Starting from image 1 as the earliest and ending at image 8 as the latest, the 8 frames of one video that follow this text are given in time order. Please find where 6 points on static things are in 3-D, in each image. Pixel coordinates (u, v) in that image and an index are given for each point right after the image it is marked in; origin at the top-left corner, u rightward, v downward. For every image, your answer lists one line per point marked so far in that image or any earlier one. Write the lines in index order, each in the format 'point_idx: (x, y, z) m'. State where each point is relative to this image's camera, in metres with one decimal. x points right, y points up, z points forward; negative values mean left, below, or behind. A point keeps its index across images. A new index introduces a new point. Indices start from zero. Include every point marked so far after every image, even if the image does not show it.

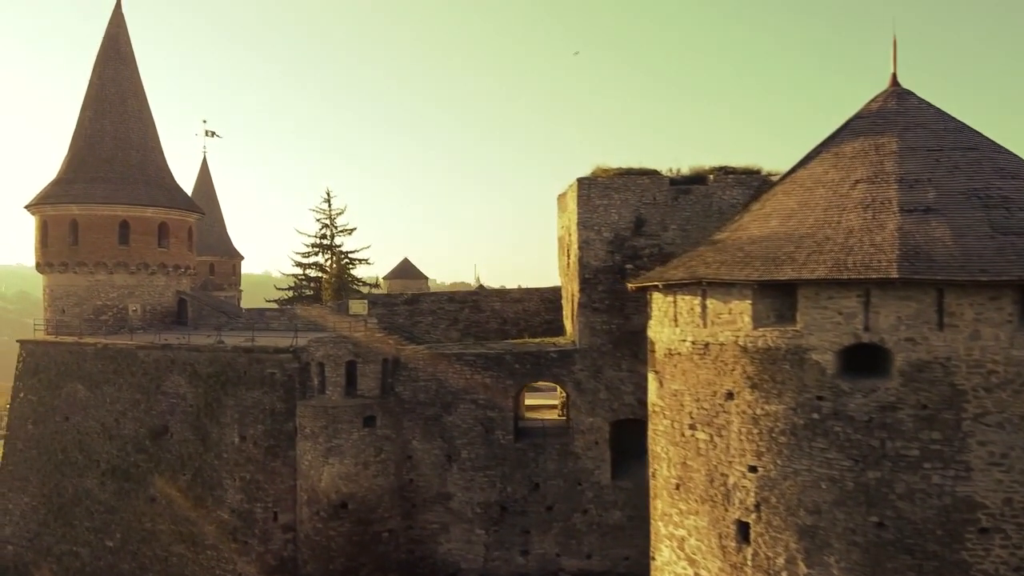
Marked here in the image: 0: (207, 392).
0: (-6.8, -2.3, +15.1) m
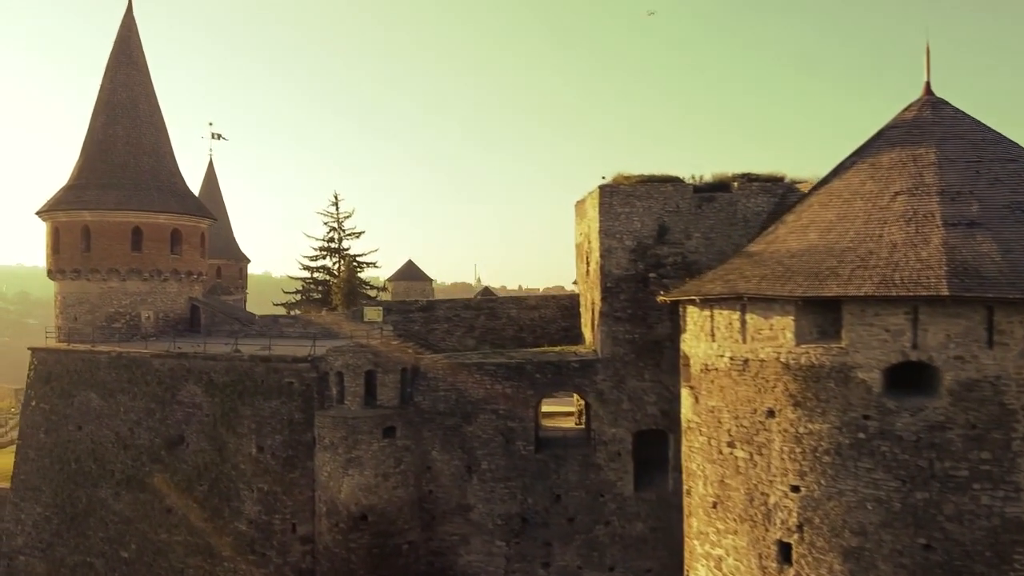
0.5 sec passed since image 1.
0: (-6.4, -2.5, +15.0) m
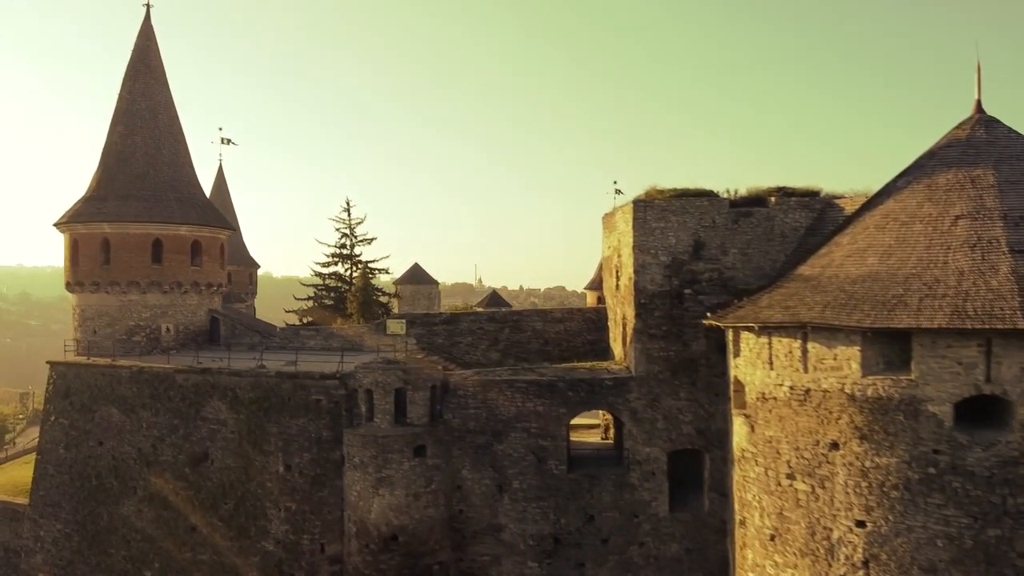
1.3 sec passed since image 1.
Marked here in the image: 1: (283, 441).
0: (-5.7, -2.8, +14.7) m
1: (-4.9, -3.3, +14.4) m
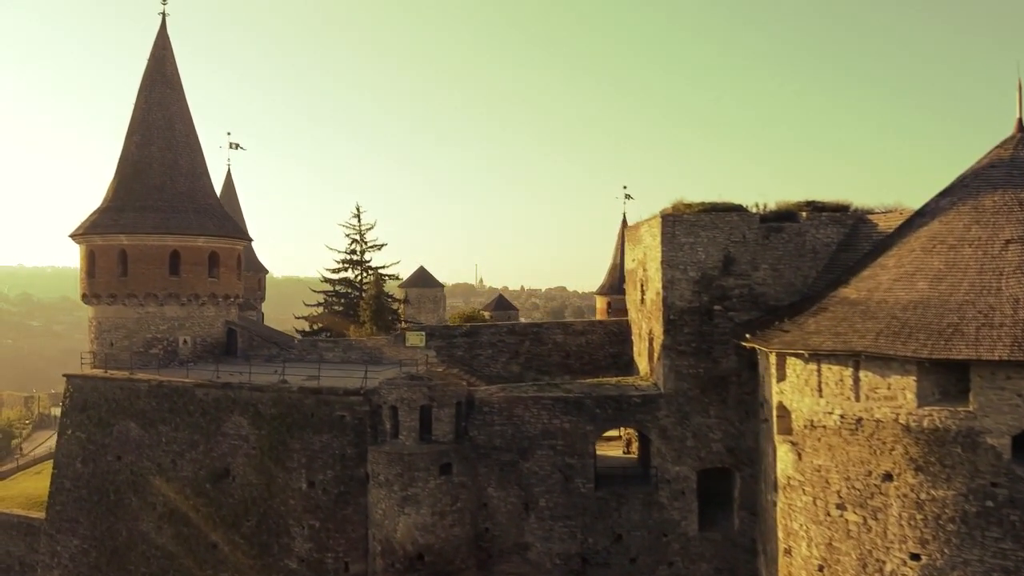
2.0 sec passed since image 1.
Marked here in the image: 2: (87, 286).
0: (-5.2, -3.1, +14.5) m
1: (-4.3, -3.6, +14.2) m
2: (-10.9, 0.0, +17.4) m
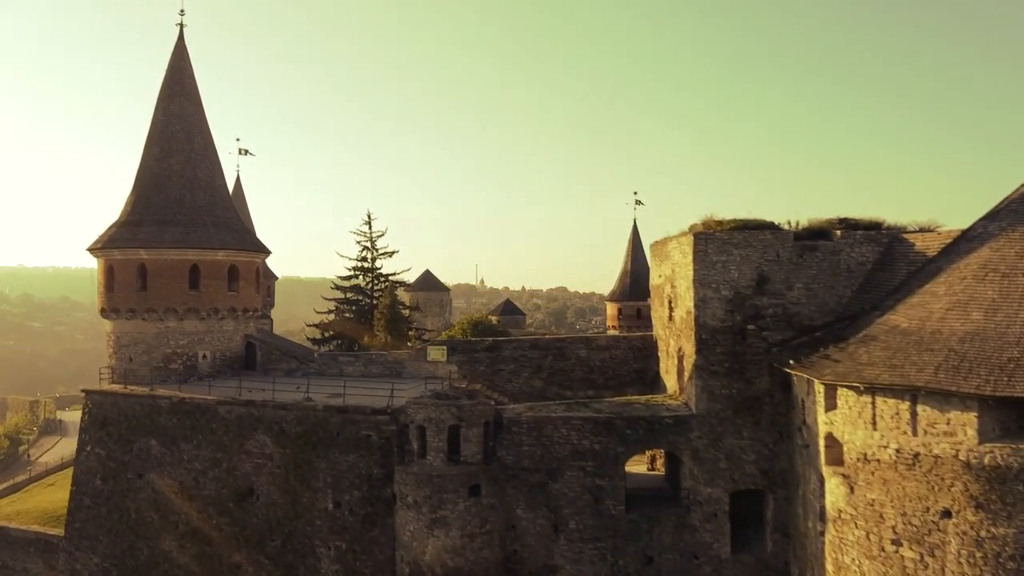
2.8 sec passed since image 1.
0: (-4.6, -3.5, +14.4) m
1: (-3.7, -3.9, +14.1) m
2: (-10.3, -0.3, +17.2) m
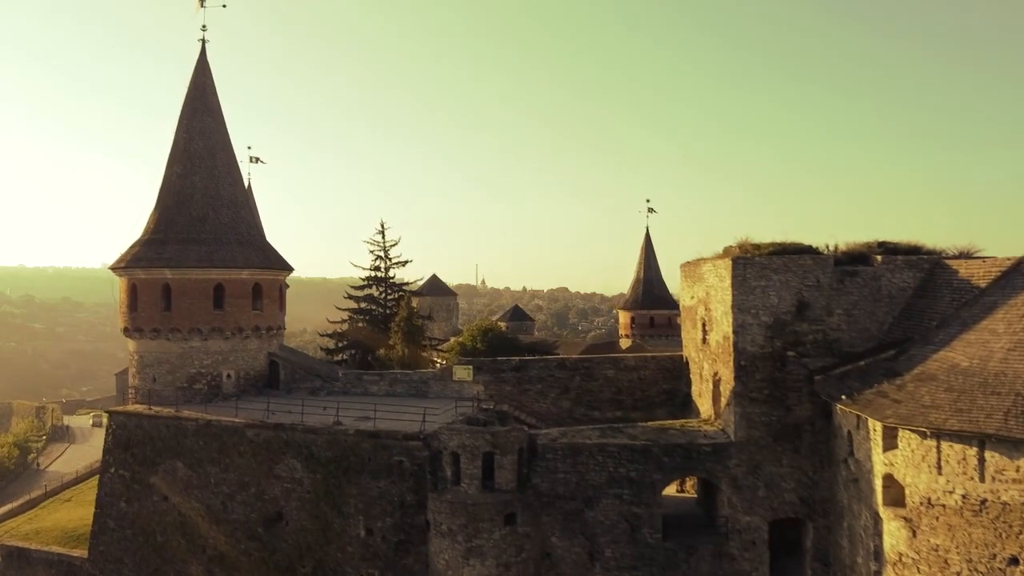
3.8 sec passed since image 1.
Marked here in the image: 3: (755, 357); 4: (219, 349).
0: (-3.9, -4.0, +14.2) m
1: (-3.0, -4.4, +13.9) m
2: (-9.6, -0.8, +17.0) m
3: (+4.6, -1.3, +12.9) m
4: (-7.4, -1.6, +17.2) m
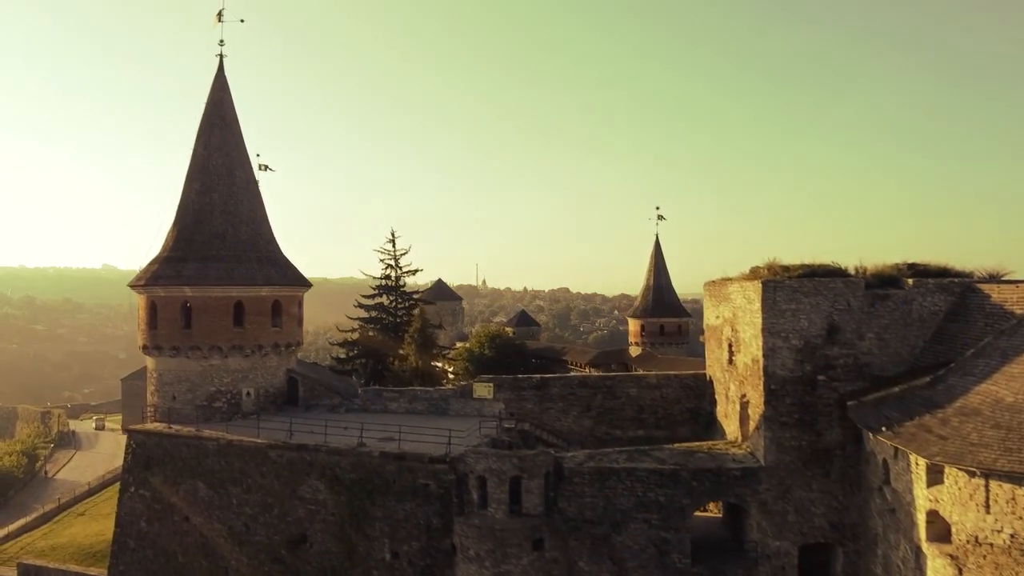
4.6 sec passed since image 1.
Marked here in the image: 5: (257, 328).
0: (-3.3, -4.4, +14.1) m
1: (-2.5, -4.9, +13.8) m
2: (-9.1, -1.2, +16.9) m
3: (+5.2, -1.8, +12.8) m
4: (-6.9, -2.0, +17.1) m
5: (-6.4, -1.0, +17.1) m
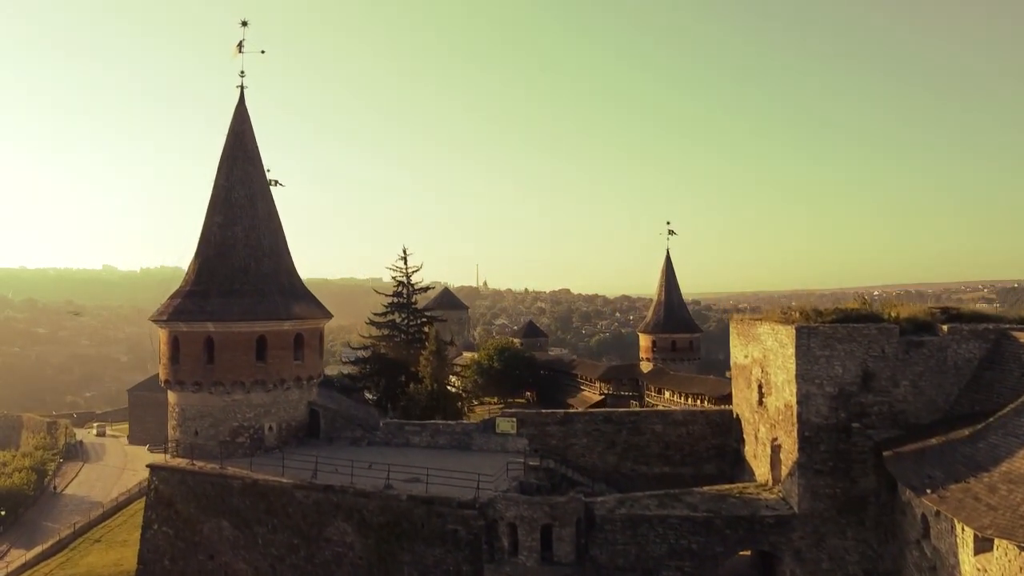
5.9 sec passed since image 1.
0: (-2.7, -5.3, +14.0) m
1: (-1.9, -5.7, +13.7) m
2: (-8.5, -2.1, +16.8) m
3: (+5.8, -2.7, +12.8) m
4: (-6.3, -2.9, +17.0) m
5: (-5.8, -1.9, +17.0) m
